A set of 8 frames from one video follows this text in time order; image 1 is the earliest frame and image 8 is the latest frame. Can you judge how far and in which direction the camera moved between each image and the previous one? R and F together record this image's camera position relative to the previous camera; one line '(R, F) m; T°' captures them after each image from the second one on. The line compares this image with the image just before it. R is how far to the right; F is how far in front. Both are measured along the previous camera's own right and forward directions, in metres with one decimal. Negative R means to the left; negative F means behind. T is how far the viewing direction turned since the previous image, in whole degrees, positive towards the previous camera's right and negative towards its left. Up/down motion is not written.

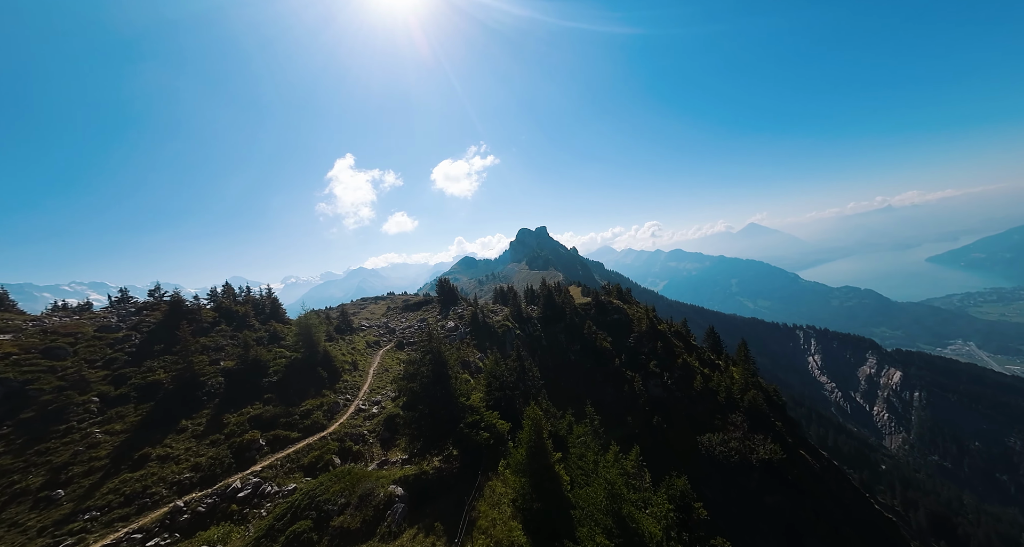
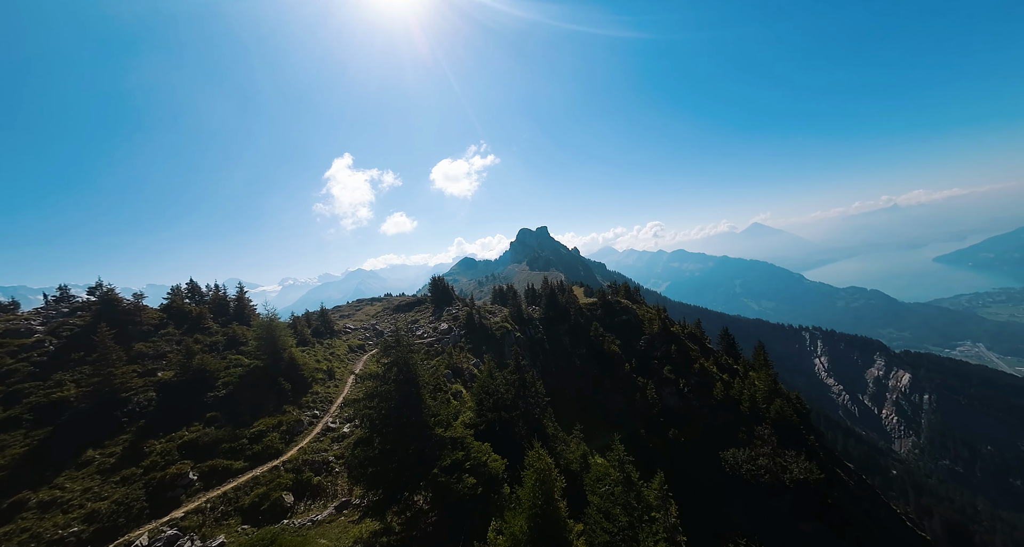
(+0.3, +11.9) m; 0°
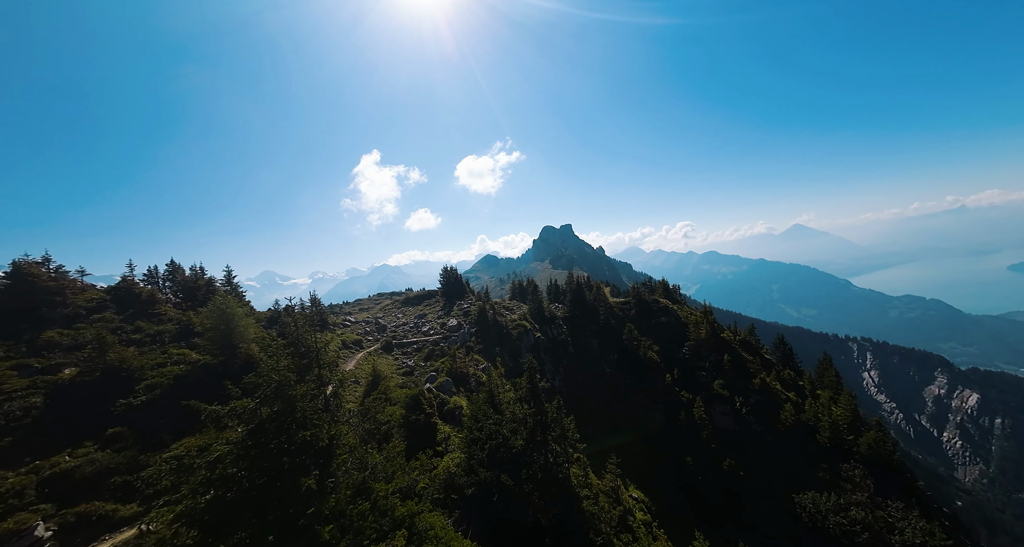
(+0.5, +17.3) m; -4°
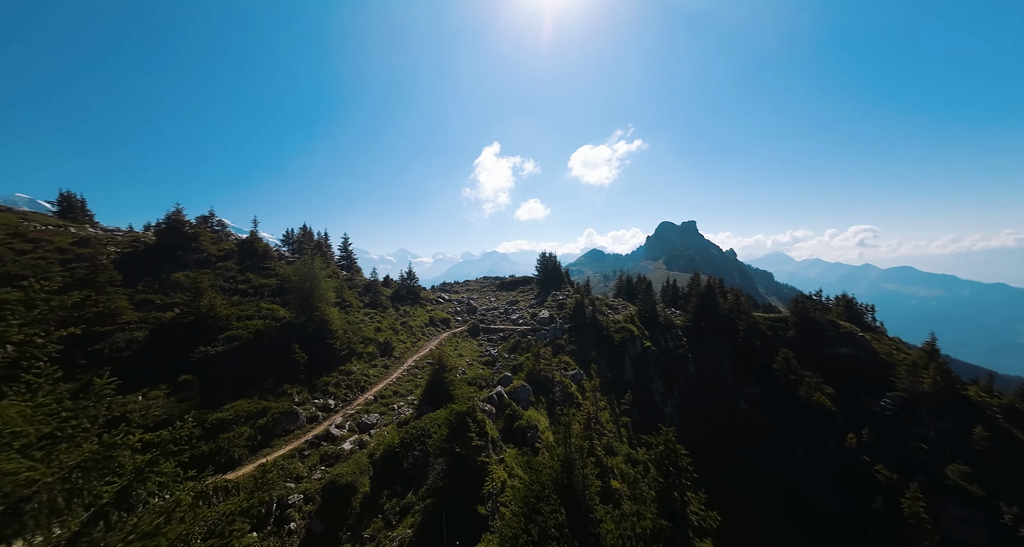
(-0.4, +12.6) m; -16°
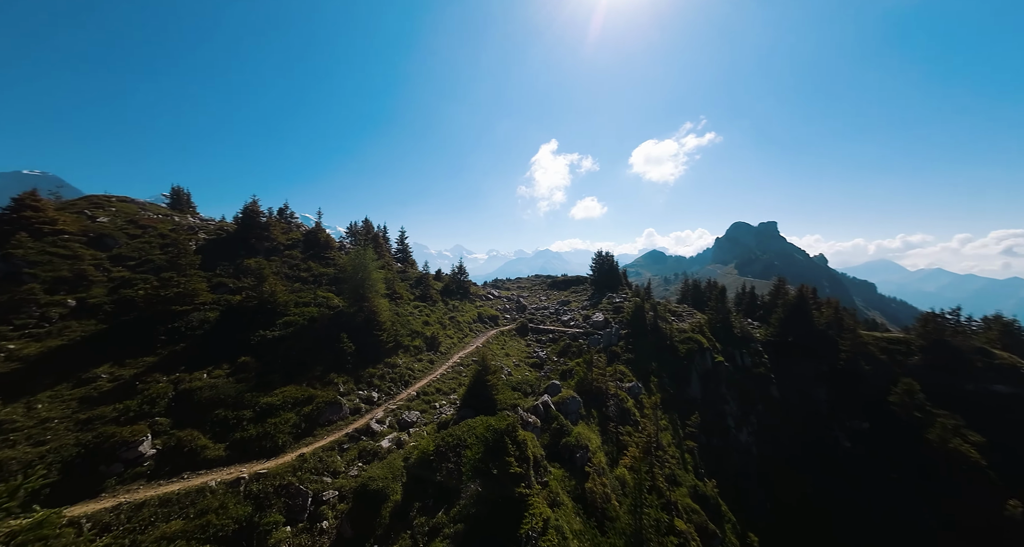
(-0.1, +3.4) m; -8°
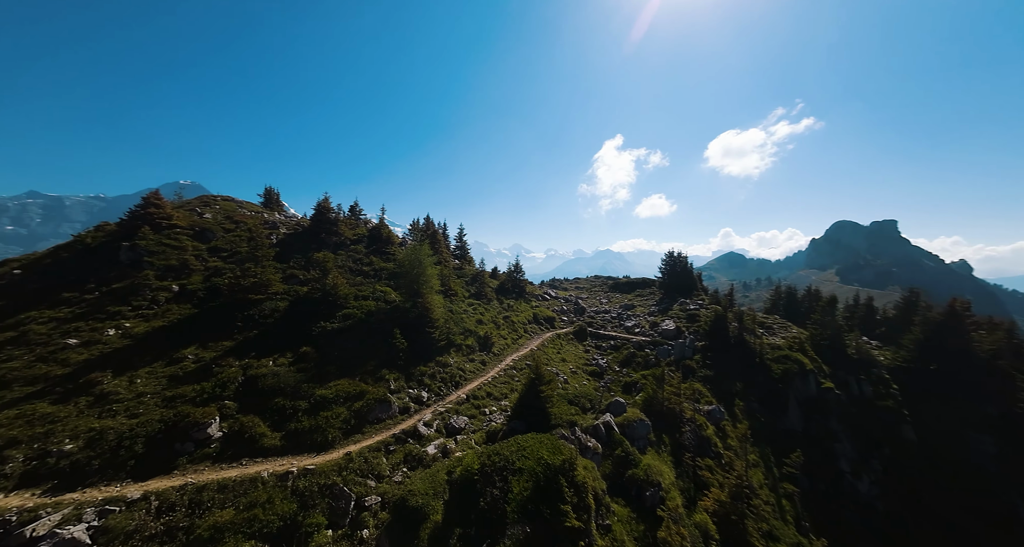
(-0.2, +3.5) m; -9°
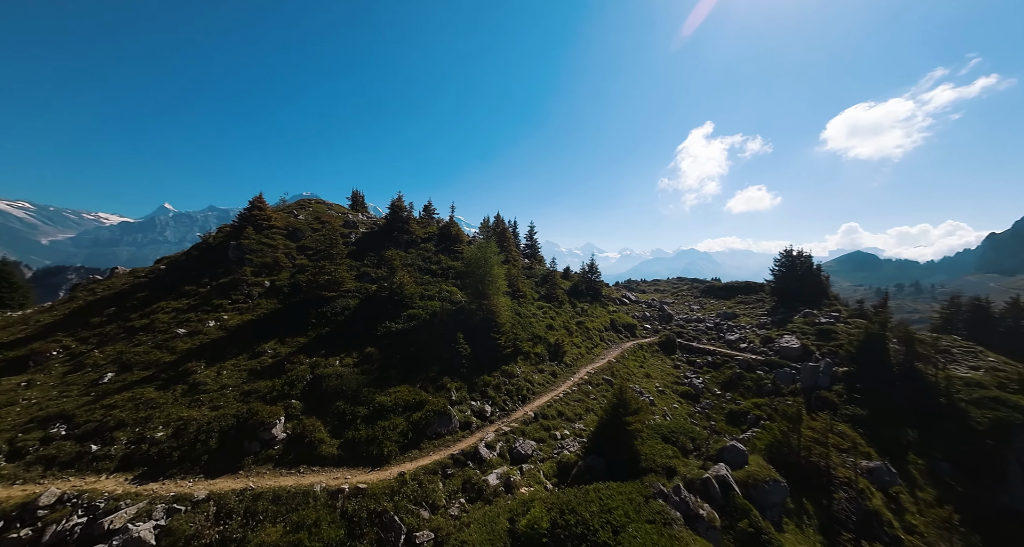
(-0.7, +5.5) m; -11°
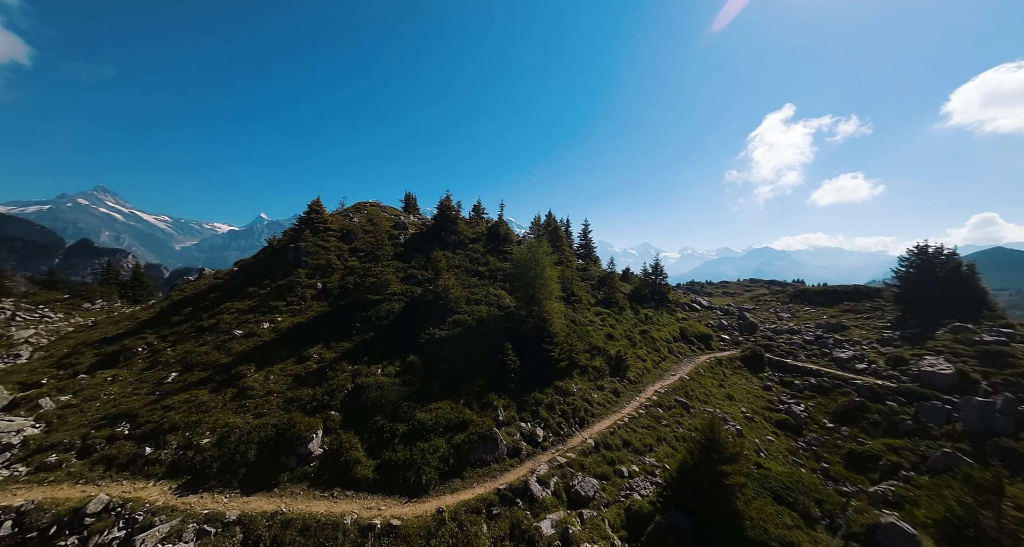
(-0.5, +5.0) m; -8°
